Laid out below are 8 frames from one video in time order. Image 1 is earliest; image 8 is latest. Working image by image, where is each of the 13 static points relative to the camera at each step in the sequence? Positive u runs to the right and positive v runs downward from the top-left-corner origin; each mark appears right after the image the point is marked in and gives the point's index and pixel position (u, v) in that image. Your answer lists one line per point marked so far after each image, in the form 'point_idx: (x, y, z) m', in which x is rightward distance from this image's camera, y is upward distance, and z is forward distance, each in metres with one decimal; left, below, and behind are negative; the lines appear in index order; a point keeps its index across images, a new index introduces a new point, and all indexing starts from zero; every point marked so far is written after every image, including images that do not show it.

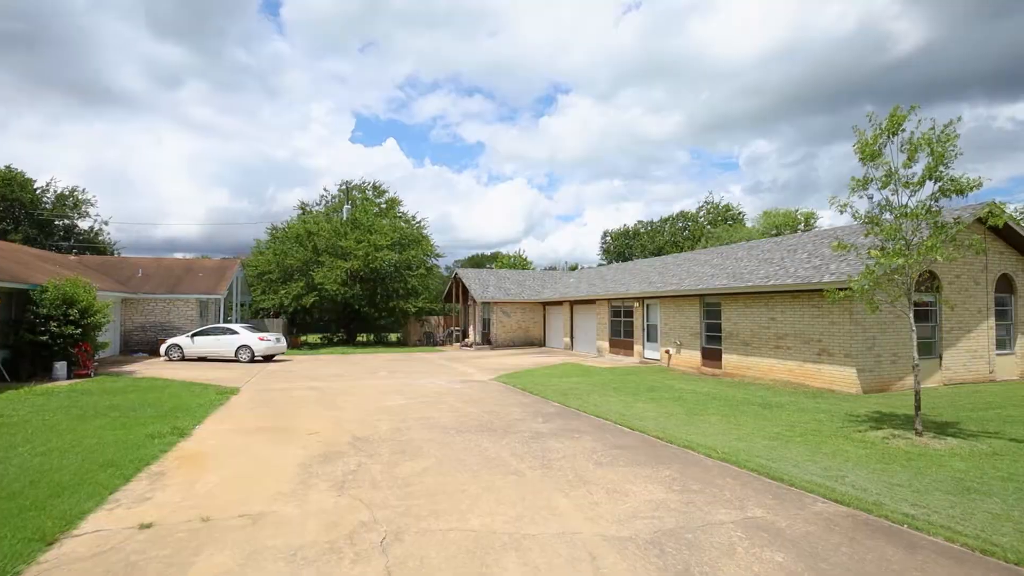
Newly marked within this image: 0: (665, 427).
0: (+2.2, -2.0, +7.7) m
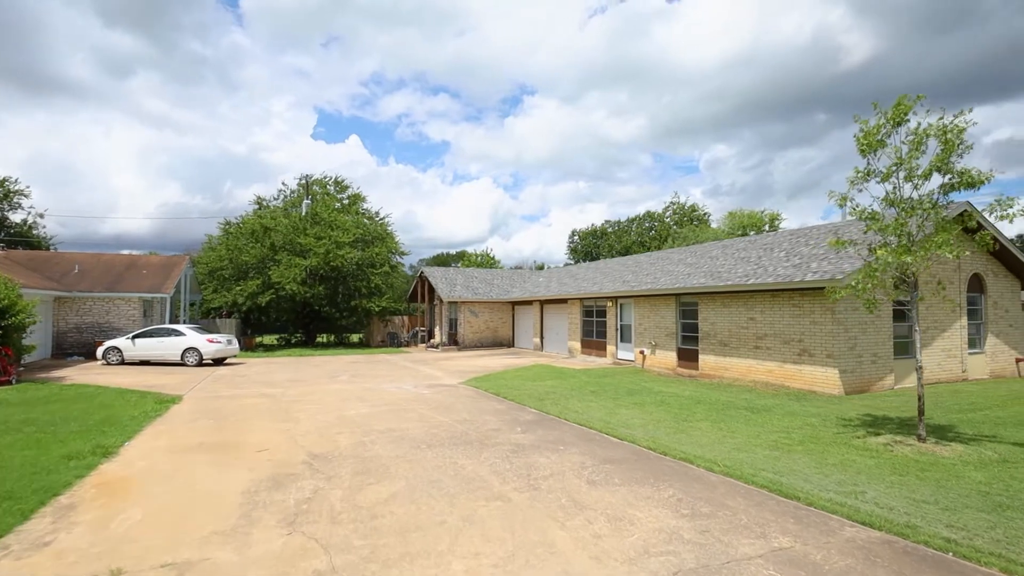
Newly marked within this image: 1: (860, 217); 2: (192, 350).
0: (+1.9, -2.0, +7.1) m
1: (+4.8, +1.0, +7.3) m
2: (-11.5, -2.2, +19.0) m
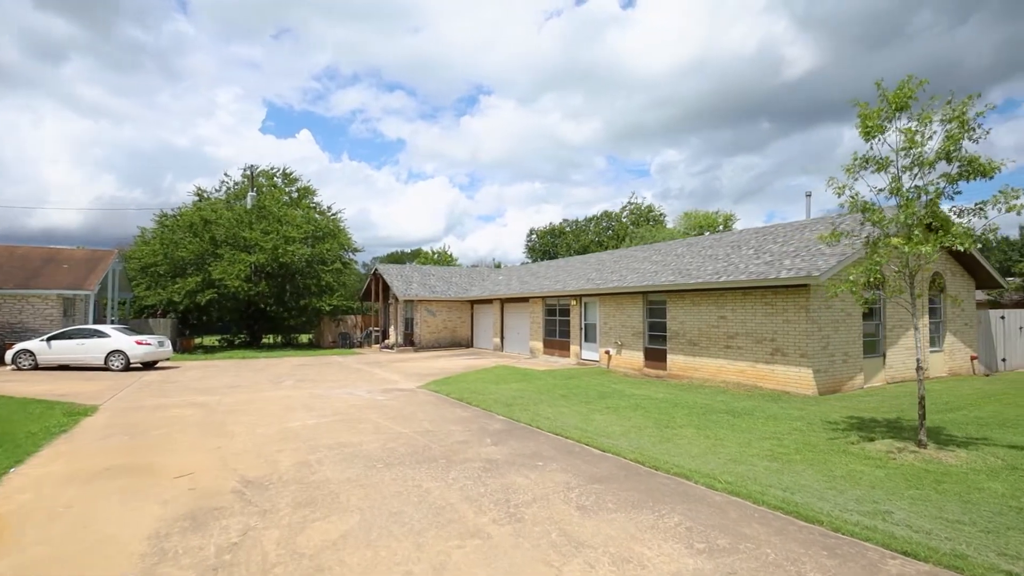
0: (+1.6, -1.9, +6.4) m
1: (+4.4, +1.0, +6.9) m
2: (-12.8, -2.1, +17.2) m
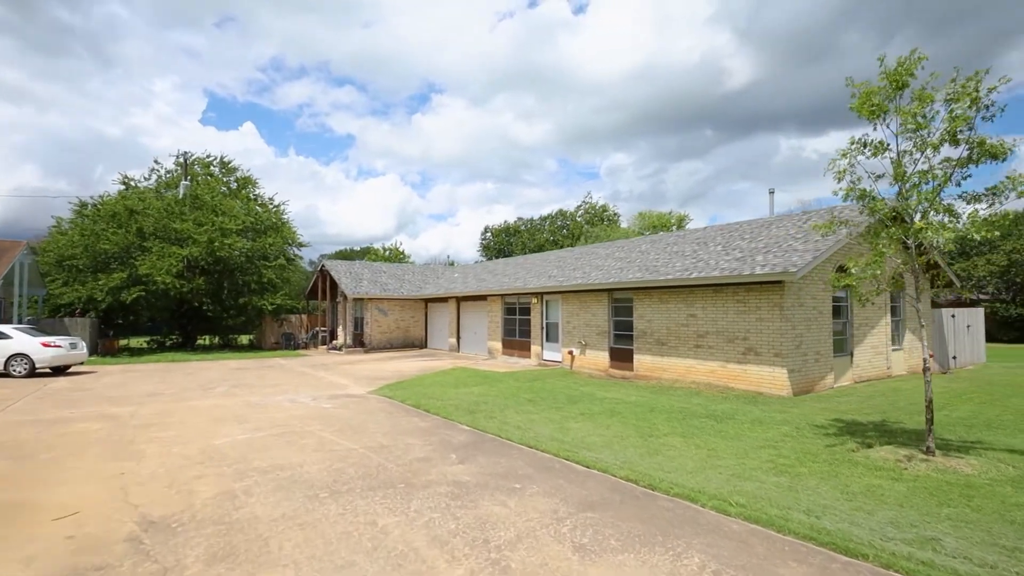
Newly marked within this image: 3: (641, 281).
0: (+1.3, -1.9, +5.7) m
1: (+4.1, +1.1, +6.3) m
2: (-14.0, -2.0, +15.0) m
3: (+3.2, +0.2, +13.0) m
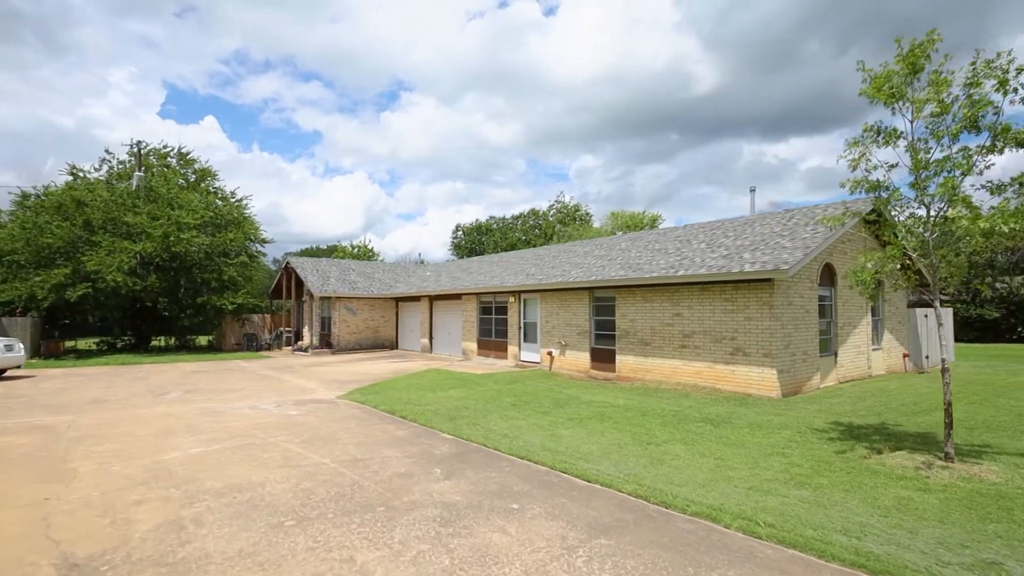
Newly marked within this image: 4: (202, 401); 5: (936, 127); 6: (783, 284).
0: (+1.2, -1.8, +5.1) m
1: (+4.0, +1.1, +6.0) m
2: (-14.6, -1.9, +13.6) m
3: (+2.7, +0.2, +12.5) m
4: (-5.7, -2.1, +9.8) m
5: (+4.5, +1.7, +5.6) m
6: (+5.3, +0.1, +10.4) m
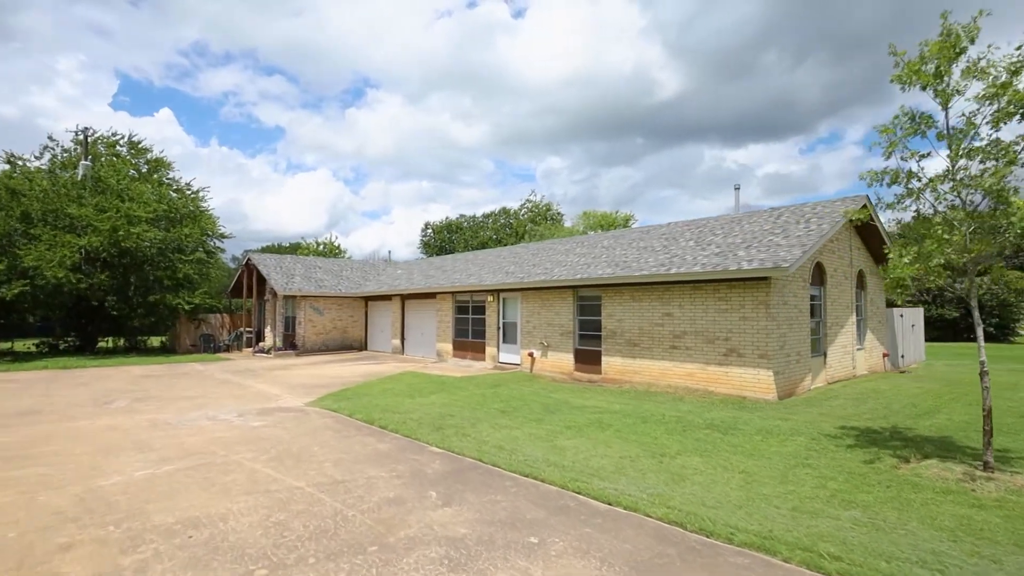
0: (+1.3, -1.8, +4.5) m
1: (+4.0, +1.2, +5.6) m
2: (-15.0, -1.8, +12.0) m
3: (+2.3, +0.3, +12.0) m
4: (-5.9, -2.0, +8.7) m
5: (+4.6, +1.7, +5.3) m
6: (+5.0, +0.1, +10.0) m
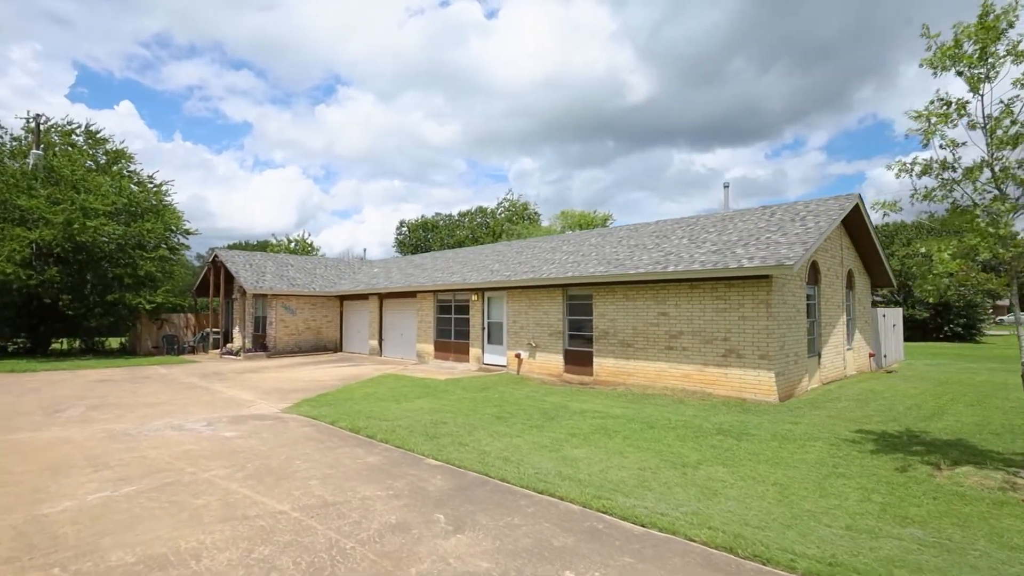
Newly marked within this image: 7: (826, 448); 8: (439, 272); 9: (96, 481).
0: (+1.4, -1.7, +4.1) m
1: (+4.1, +1.2, +5.2) m
2: (-15.2, -1.7, +10.7) m
3: (+2.0, +0.3, +11.6) m
4: (-6.0, -2.0, +7.9) m
5: (+4.7, +1.8, +5.0) m
6: (+4.9, +0.1, +9.7) m
7: (+3.6, -1.9, +6.2) m
8: (-2.5, +0.6, +18.3) m
9: (-3.9, -1.8, +5.0) m
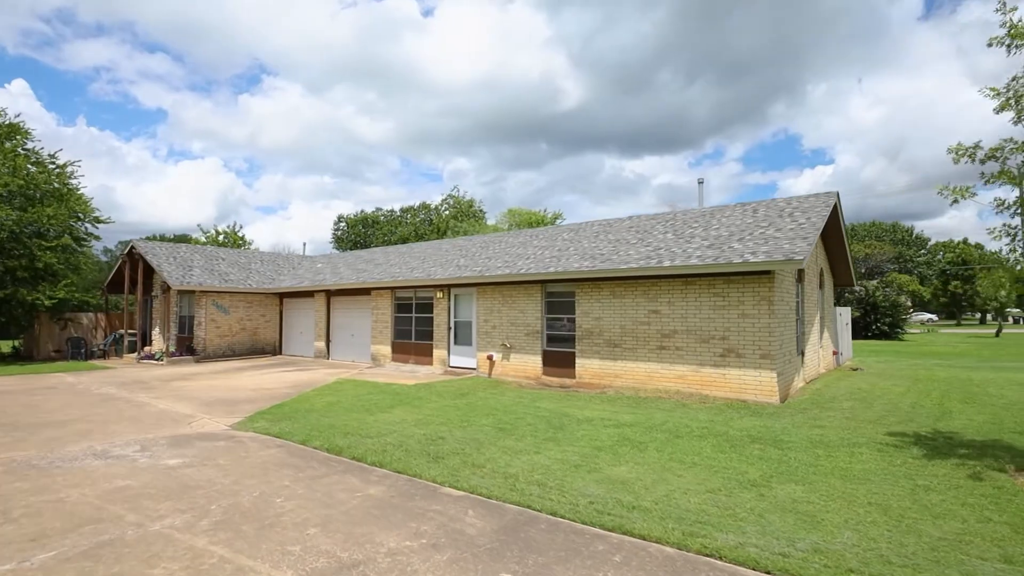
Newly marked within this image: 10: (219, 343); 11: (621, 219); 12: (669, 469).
0: (+1.9, -1.6, +3.3) m
1: (+4.4, +1.3, +4.8) m
2: (-15.4, -1.5, +7.8) m
3: (+1.6, +0.4, +10.8) m
4: (-5.9, -1.8, +6.2) m
5: (+5.1, +1.8, +4.6) m
6: (+4.7, +0.2, +9.3) m
7: (+3.9, -1.8, +5.7) m
8: (-3.7, +0.7, +16.9) m
9: (-3.5, -1.7, +3.5) m
10: (-10.4, -2.0, +18.8) m
11: (+3.0, +2.0, +14.6) m
12: (+1.5, -1.7, +5.1) m
